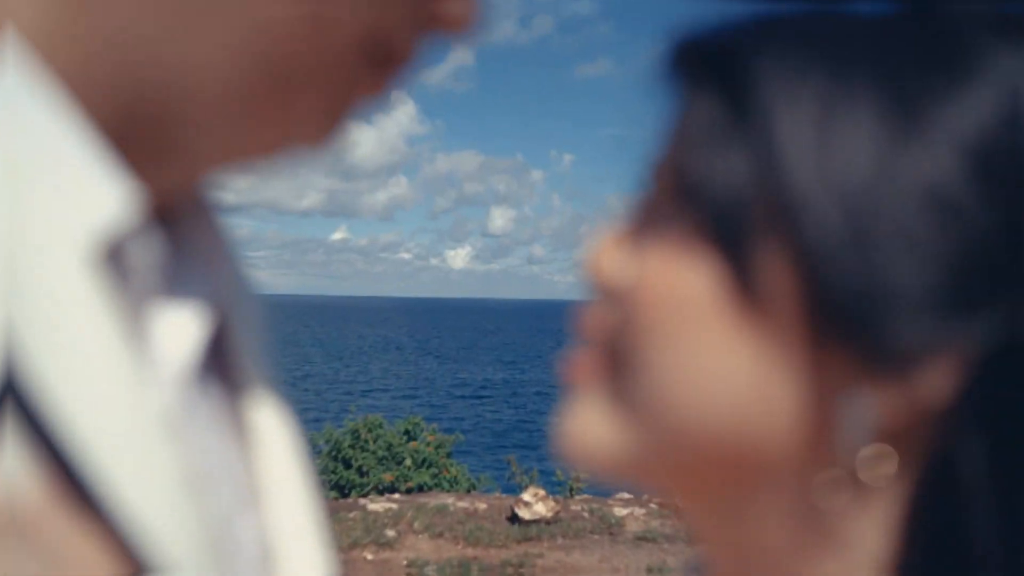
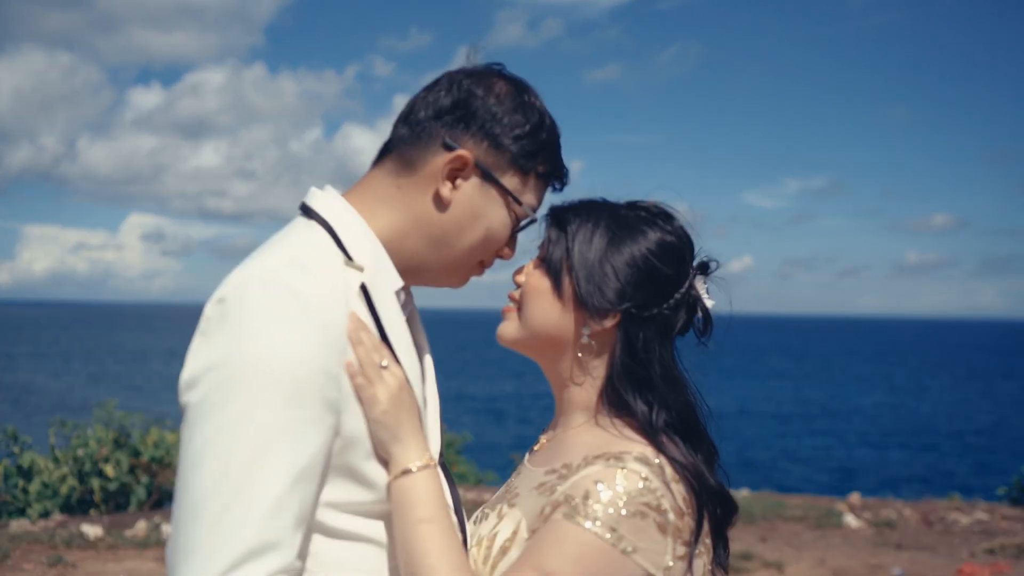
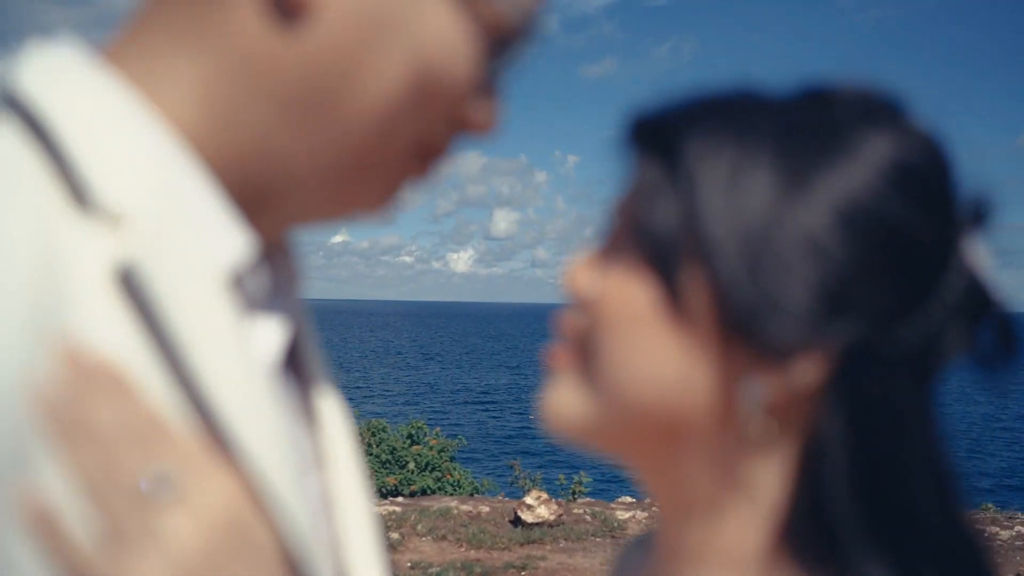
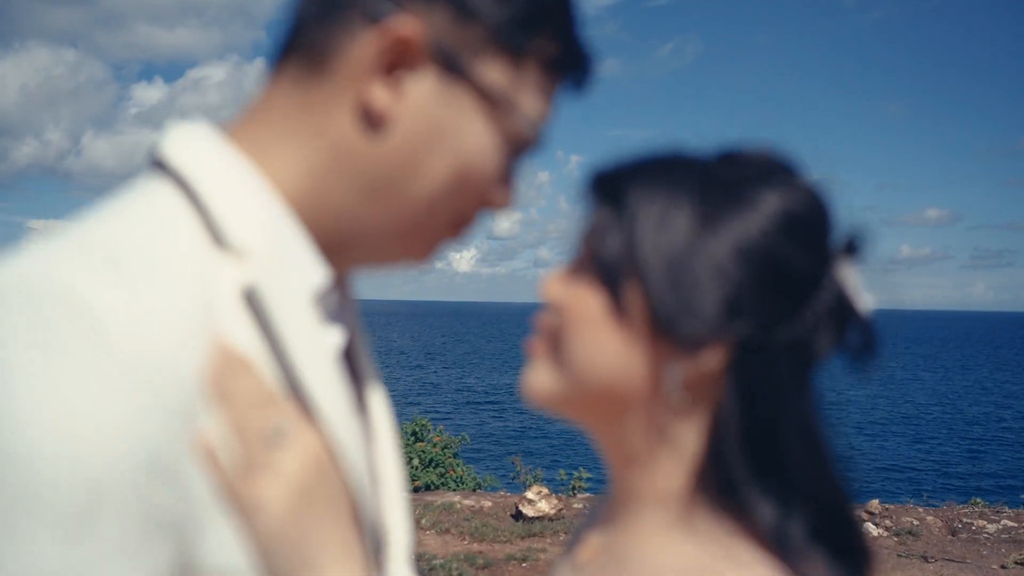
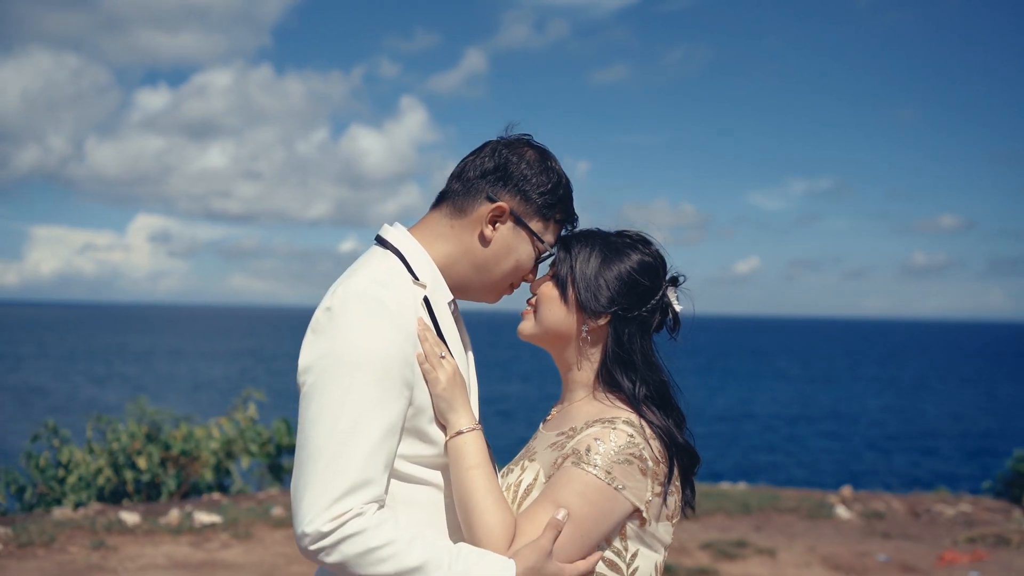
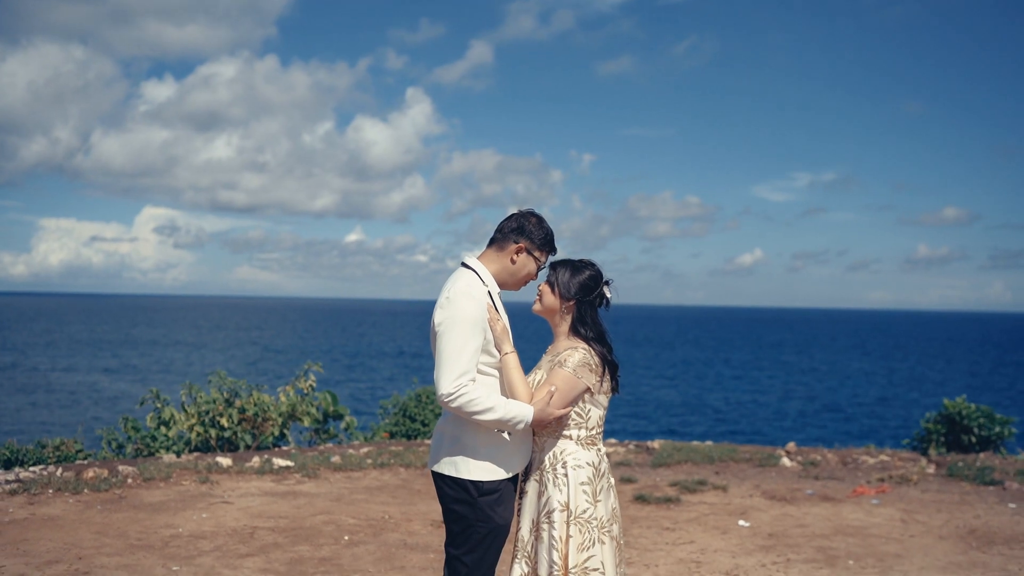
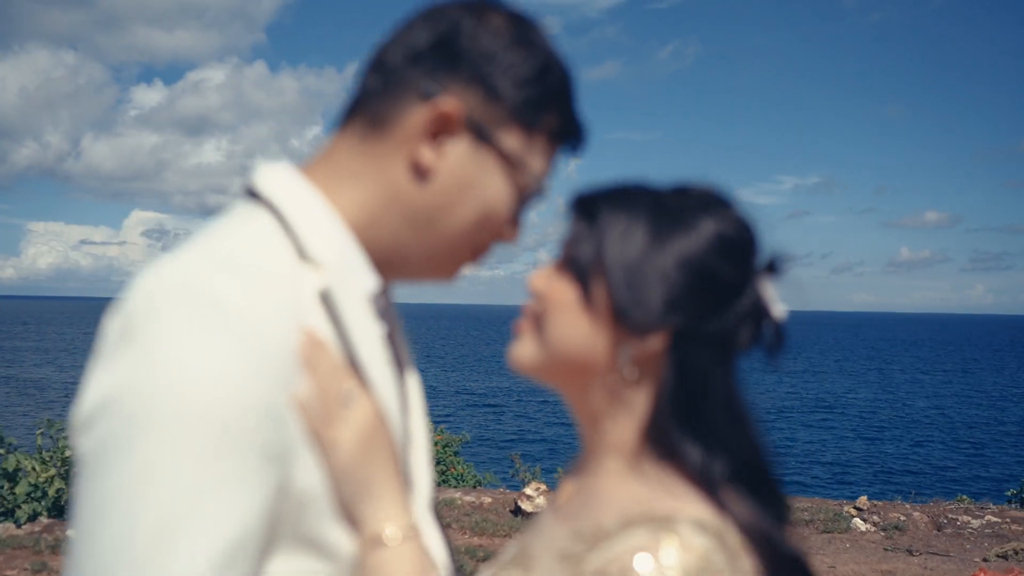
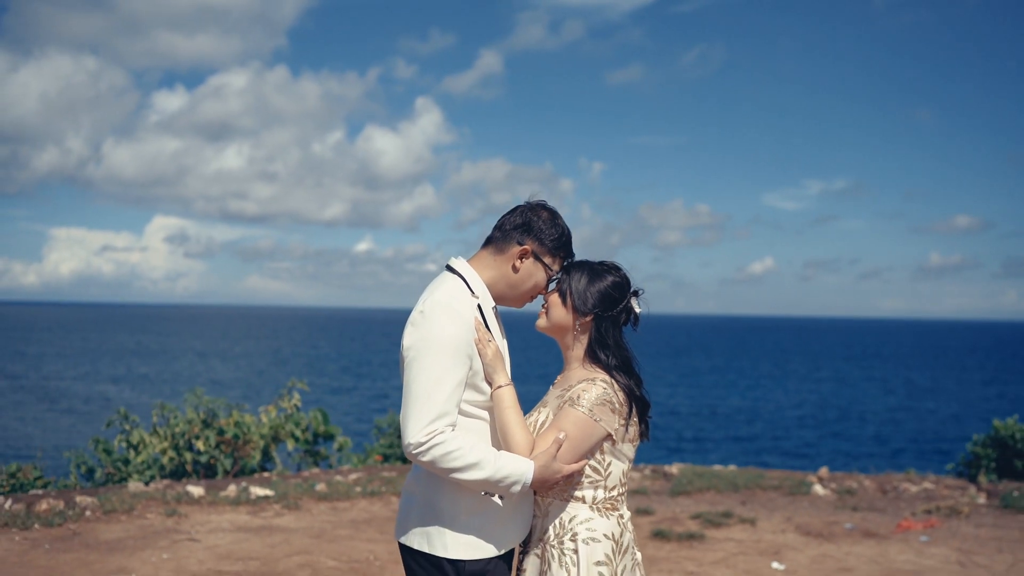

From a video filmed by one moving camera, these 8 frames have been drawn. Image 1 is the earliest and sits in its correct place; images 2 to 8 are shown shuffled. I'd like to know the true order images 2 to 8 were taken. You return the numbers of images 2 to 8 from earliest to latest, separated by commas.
3, 4, 7, 2, 5, 8, 6
